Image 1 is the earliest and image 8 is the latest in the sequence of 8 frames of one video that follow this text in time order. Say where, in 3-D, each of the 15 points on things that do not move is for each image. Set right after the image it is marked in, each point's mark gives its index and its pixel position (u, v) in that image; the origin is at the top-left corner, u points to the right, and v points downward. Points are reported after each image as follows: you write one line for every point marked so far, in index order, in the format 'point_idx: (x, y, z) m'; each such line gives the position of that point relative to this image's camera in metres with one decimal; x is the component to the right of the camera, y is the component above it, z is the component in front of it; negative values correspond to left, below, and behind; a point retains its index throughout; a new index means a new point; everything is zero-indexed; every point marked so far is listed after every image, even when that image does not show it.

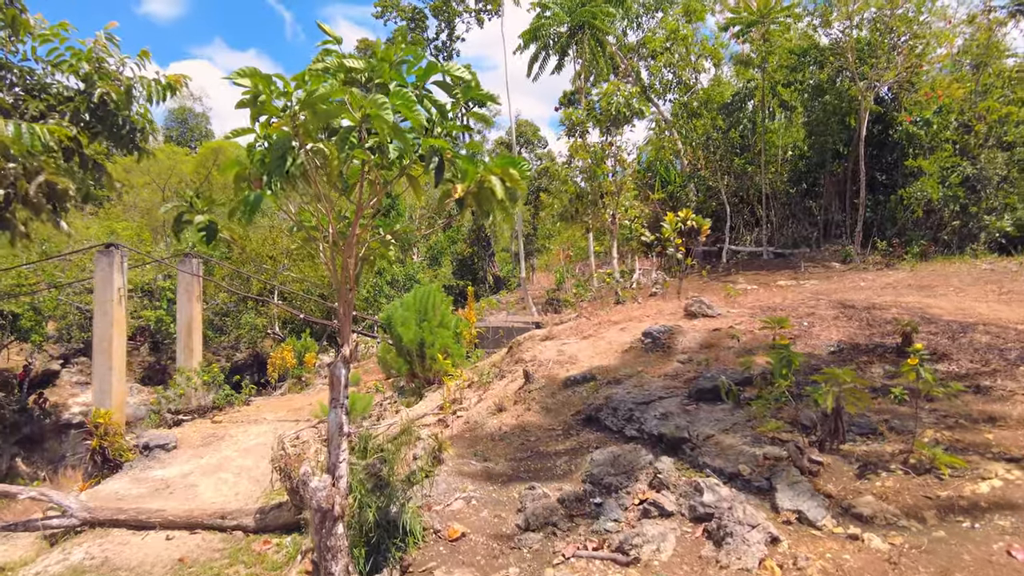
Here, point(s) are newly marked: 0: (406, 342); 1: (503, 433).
0: (-1.2, -0.6, +7.6) m
1: (0.0, -1.1, +5.2) m
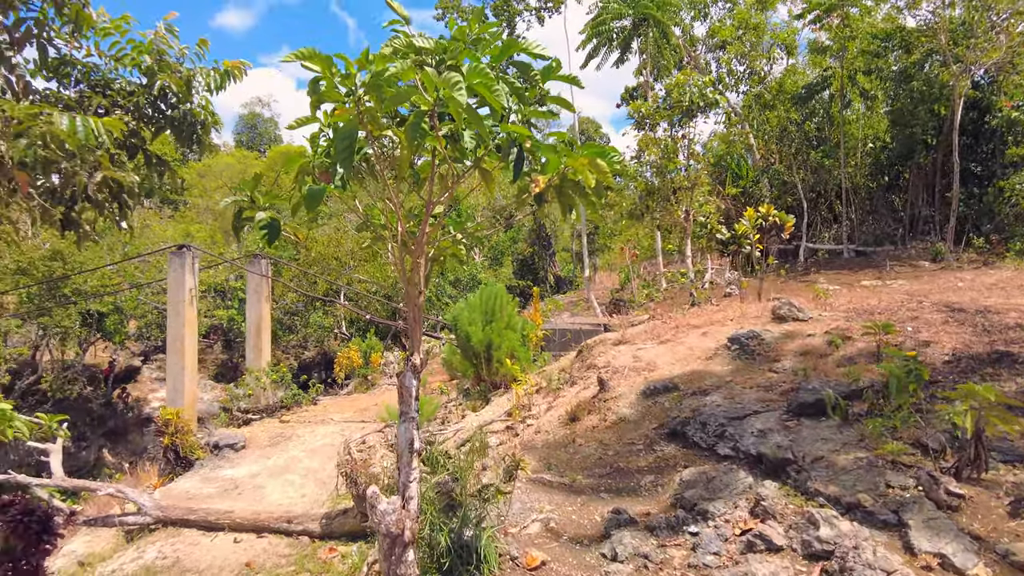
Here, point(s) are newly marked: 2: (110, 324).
0: (-0.4, -0.6, +7.4) m
1: (+0.5, -1.1, +4.9) m
2: (-8.4, -0.8, +13.8) m
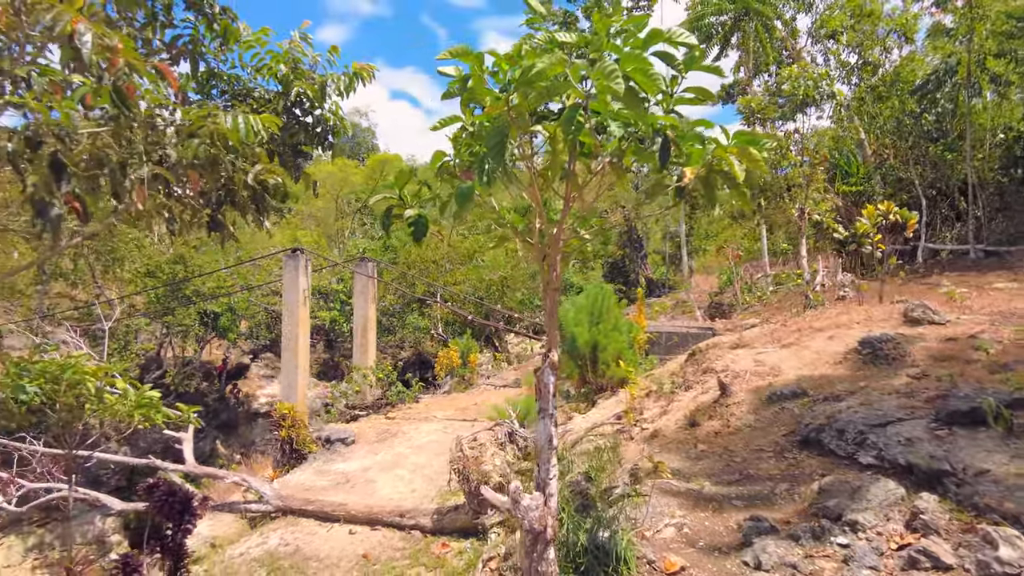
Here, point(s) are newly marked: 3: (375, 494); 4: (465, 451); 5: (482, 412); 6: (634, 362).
0: (+0.7, -0.6, +7.3) m
1: (+1.3, -1.1, +4.7) m
2: (-6.4, -0.8, +14.7) m
3: (-1.5, -2.3, +7.4) m
4: (-0.4, -1.5, +6.0) m
5: (-0.5, -2.0, +10.9) m
6: (+1.3, -0.8, +7.3) m
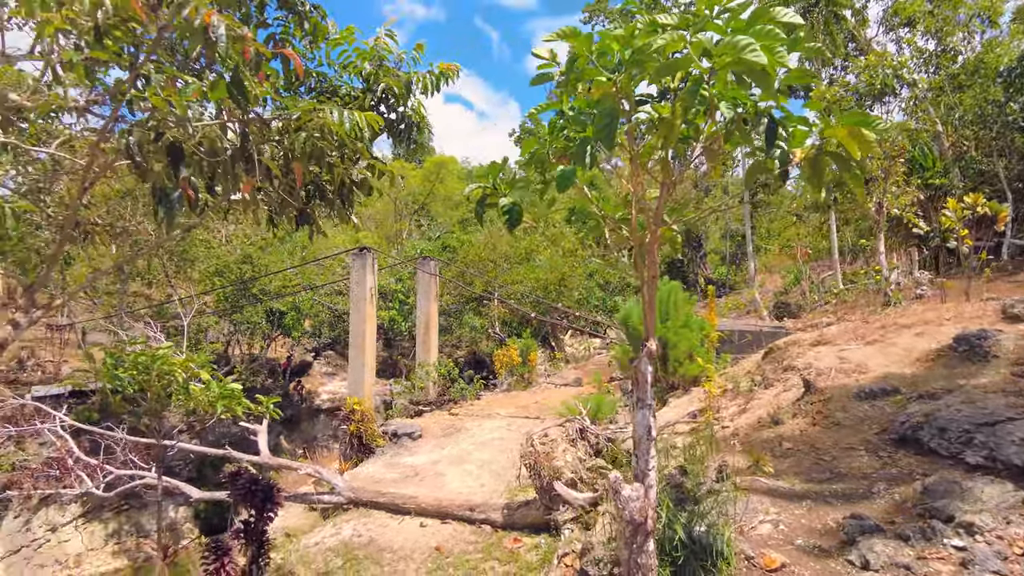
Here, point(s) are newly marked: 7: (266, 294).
0: (+1.5, -0.6, +7.2) m
1: (+1.9, -1.1, +4.6) m
2: (-5.0, -0.8, +15.2) m
3: (-0.8, -2.2, +7.5) m
4: (+0.2, -1.4, +6.0) m
5: (+0.5, -2.0, +10.9) m
6: (+2.1, -0.8, +7.2) m
7: (-5.4, -0.2, +14.6) m
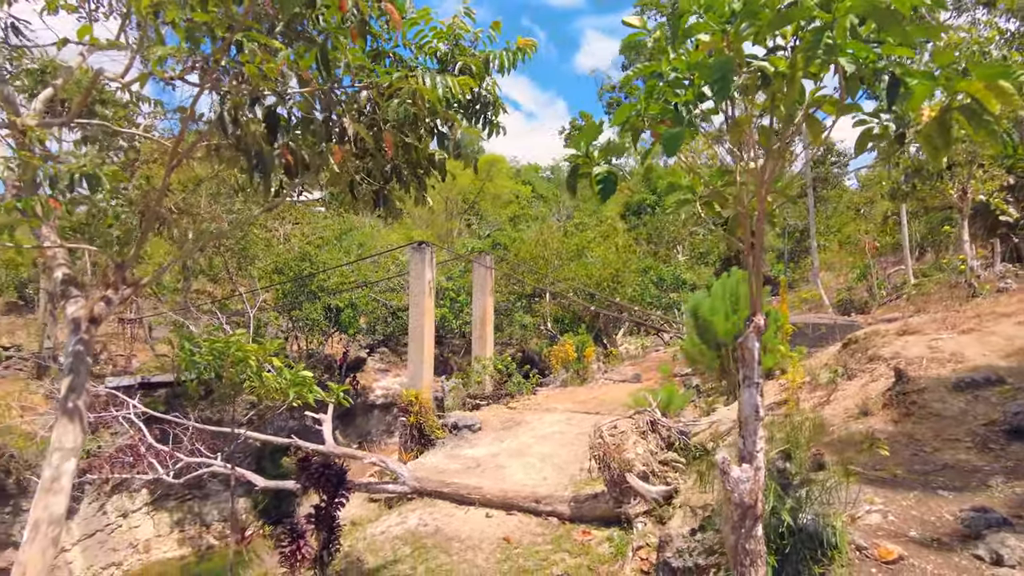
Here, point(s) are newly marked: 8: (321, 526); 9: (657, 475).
0: (+2.2, -0.5, +7.0) m
1: (+2.4, -1.0, +4.3) m
2: (-3.8, -0.7, +15.4) m
3: (-0.1, -2.1, +7.4) m
4: (+0.8, -1.3, +5.8) m
5: (+1.5, -1.9, +10.7) m
6: (+2.7, -0.7, +6.9) m
7: (-4.2, -0.1, +14.8) m
8: (-1.4, -1.8, +5.1) m
9: (+1.2, -1.6, +5.7) m
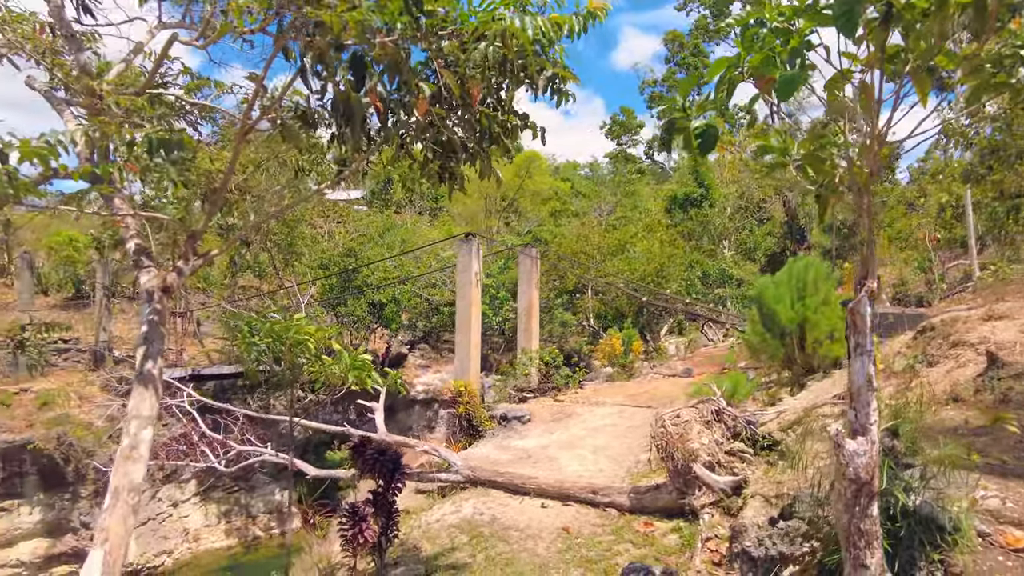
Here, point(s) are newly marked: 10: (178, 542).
0: (+2.7, -0.3, +6.7) m
1: (+2.8, -0.9, +4.0) m
2: (-2.7, -0.5, +15.4) m
3: (+0.5, -2.0, +7.3) m
4: (+1.3, -1.2, +5.6) m
5: (+2.3, -1.7, +10.5) m
6: (+3.3, -0.5, +6.6) m
7: (-3.2, +0.1, +14.9) m
8: (-1.0, -1.7, +5.0) m
9: (+1.7, -1.4, +5.4) m
10: (-5.2, -3.9, +10.3) m
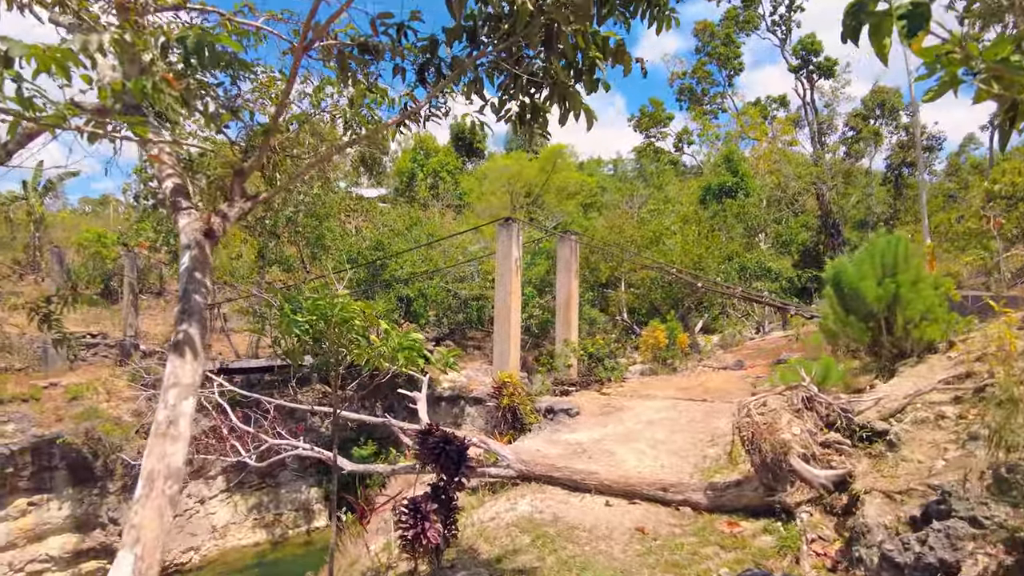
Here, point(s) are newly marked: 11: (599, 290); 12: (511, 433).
0: (+3.3, -0.1, +6.1) m
1: (+3.3, -0.6, +3.4) m
2: (-1.9, -0.3, +14.9) m
3: (+1.1, -1.8, +6.7) m
4: (+1.8, -1.0, +5.0) m
5: (+2.9, -1.5, +9.8) m
6: (+3.8, -0.3, +5.9) m
7: (-2.4, +0.3, +14.4) m
8: (-0.5, -1.5, +4.5) m
9: (+2.2, -1.2, +4.8) m
10: (-4.5, -3.7, +9.9) m
11: (+2.4, 0.0, +17.9) m
12: (0.0, -2.0, +9.0) m
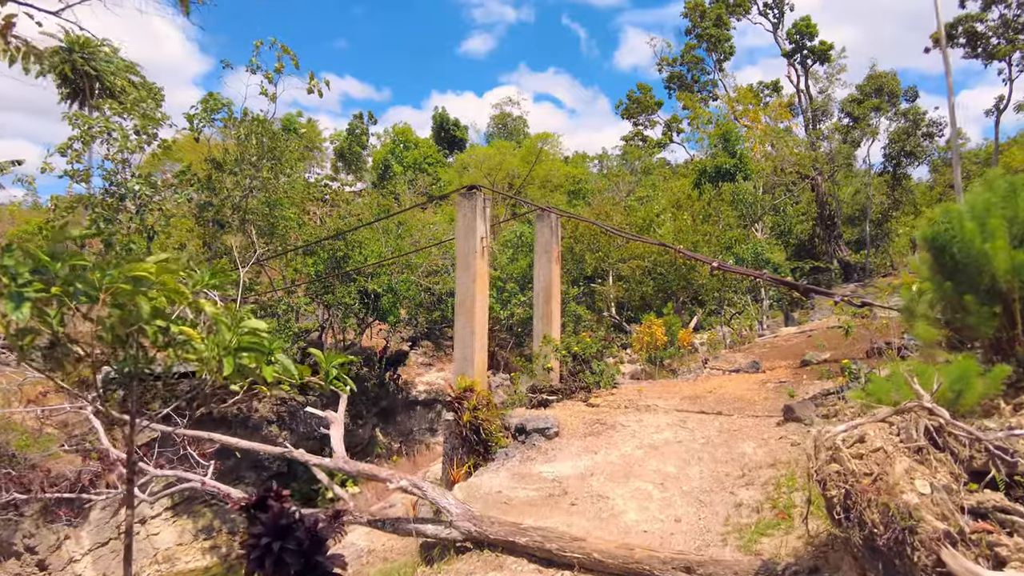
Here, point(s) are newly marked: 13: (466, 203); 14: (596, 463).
0: (+2.9, +0.1, +4.0) m
1: (+2.9, -0.4, +1.3) m
2: (-2.5, -0.1, +12.7) m
3: (+0.7, -1.6, +4.6) m
4: (+1.5, -0.8, +2.9) m
5: (+2.5, -1.3, +7.7) m
6: (+3.5, -0.1, +3.9) m
7: (-2.9, +0.4, +12.2) m
8: (-0.8, -1.3, +2.3) m
9: (+1.9, -1.0, +2.7) m
10: (-4.9, -3.5, +7.6) m
11: (+1.8, +0.2, +15.8) m
12: (-0.4, -1.8, +6.8) m
13: (-0.6, +1.1, +8.5) m
14: (+0.7, -1.5, +5.8) m
